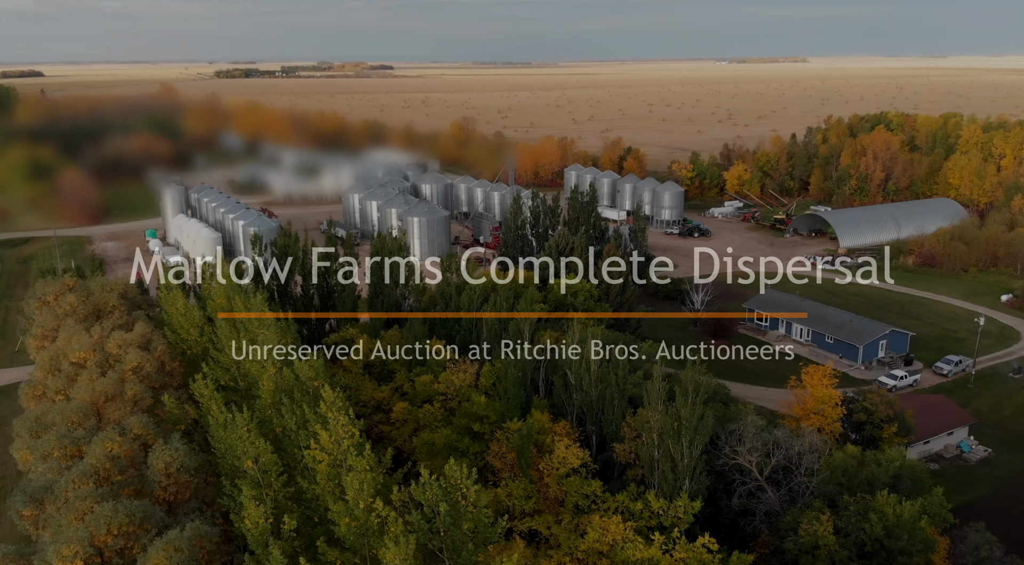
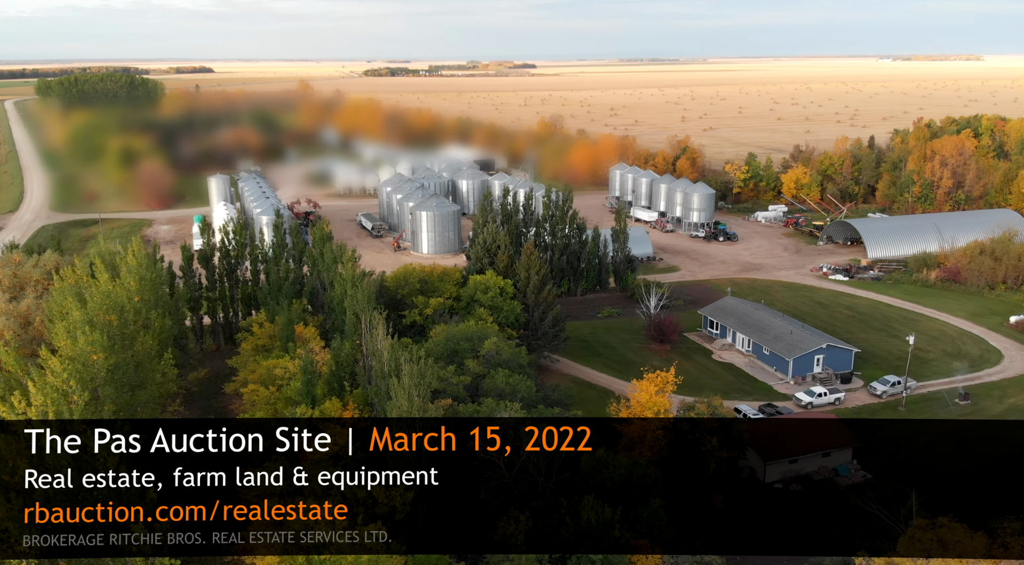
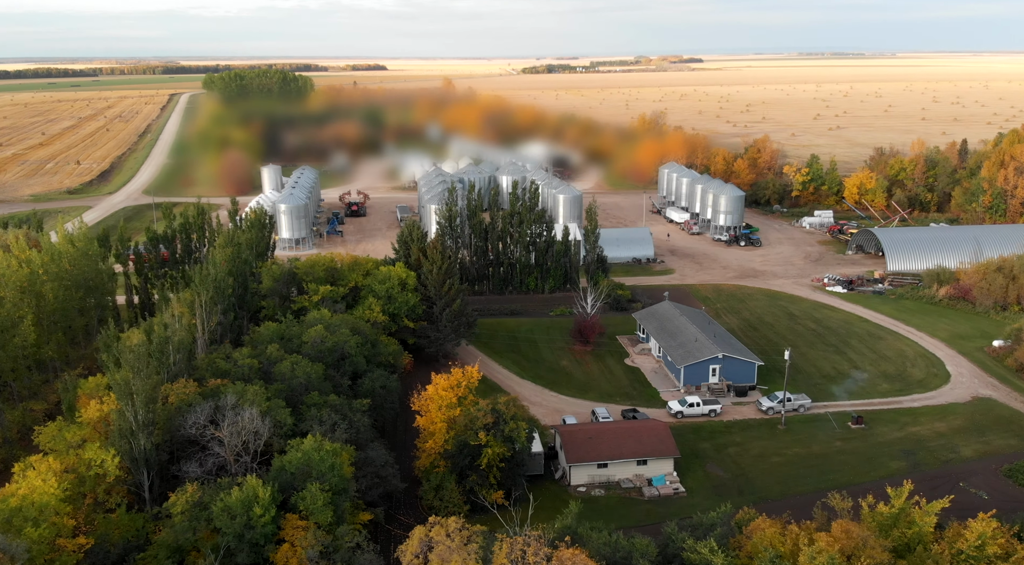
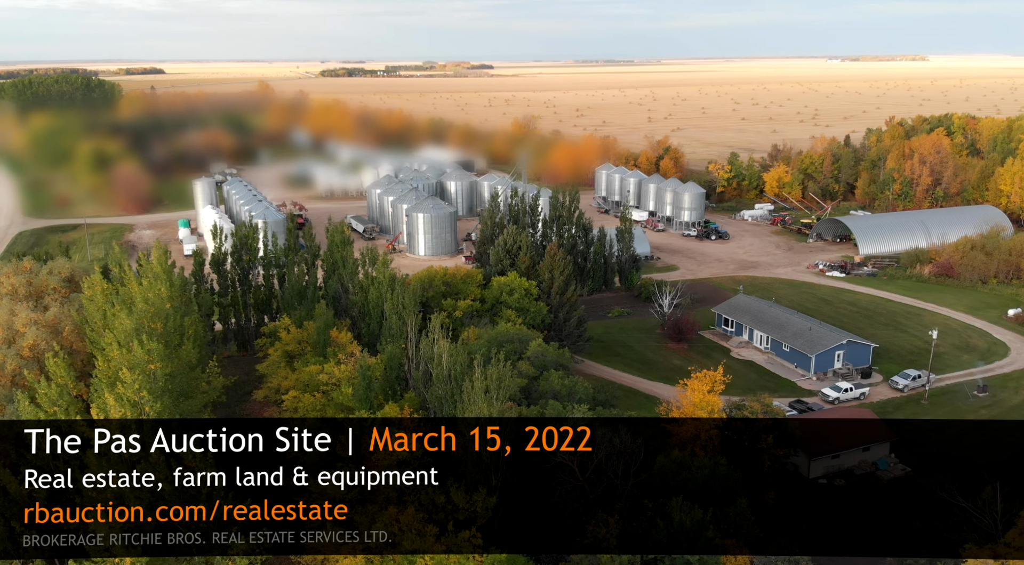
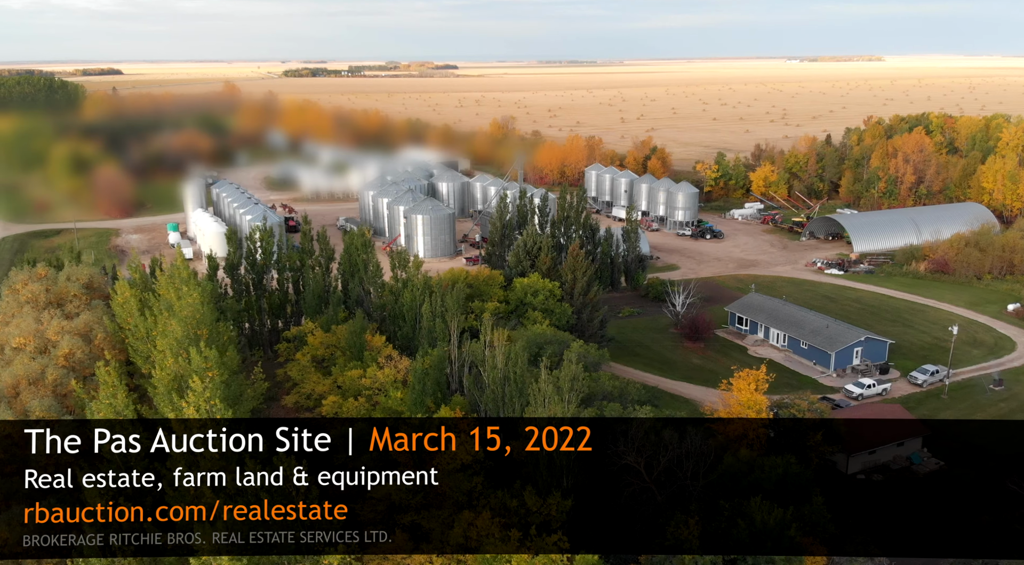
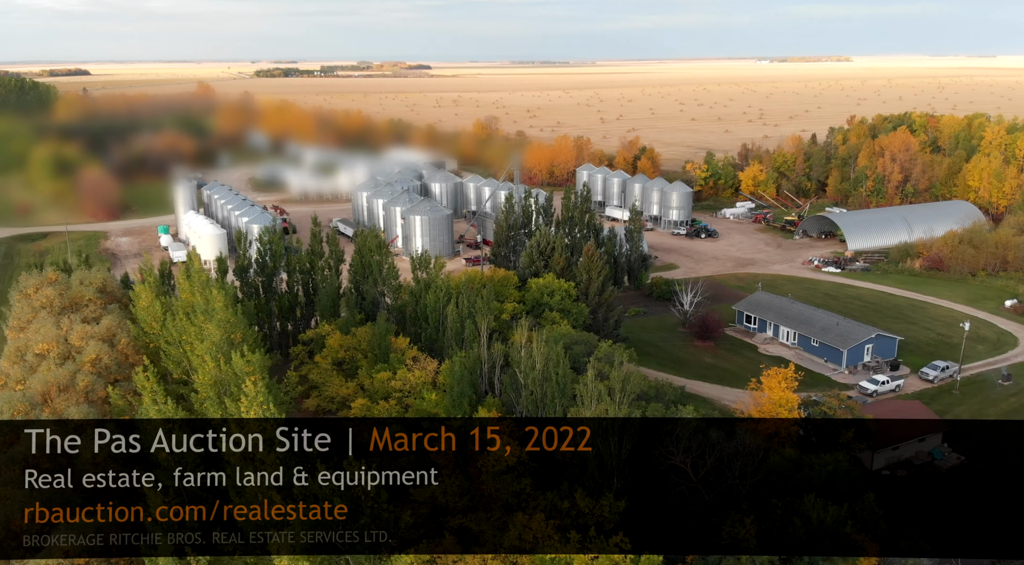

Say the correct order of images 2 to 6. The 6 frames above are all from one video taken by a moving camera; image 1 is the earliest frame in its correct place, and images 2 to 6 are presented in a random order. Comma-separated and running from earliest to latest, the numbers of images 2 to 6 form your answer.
6, 5, 4, 2, 3
